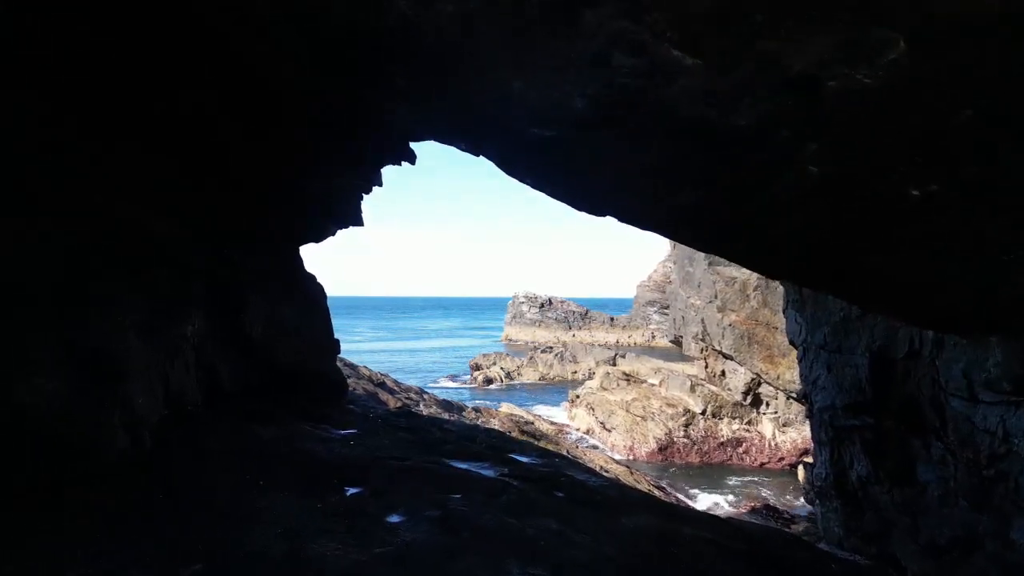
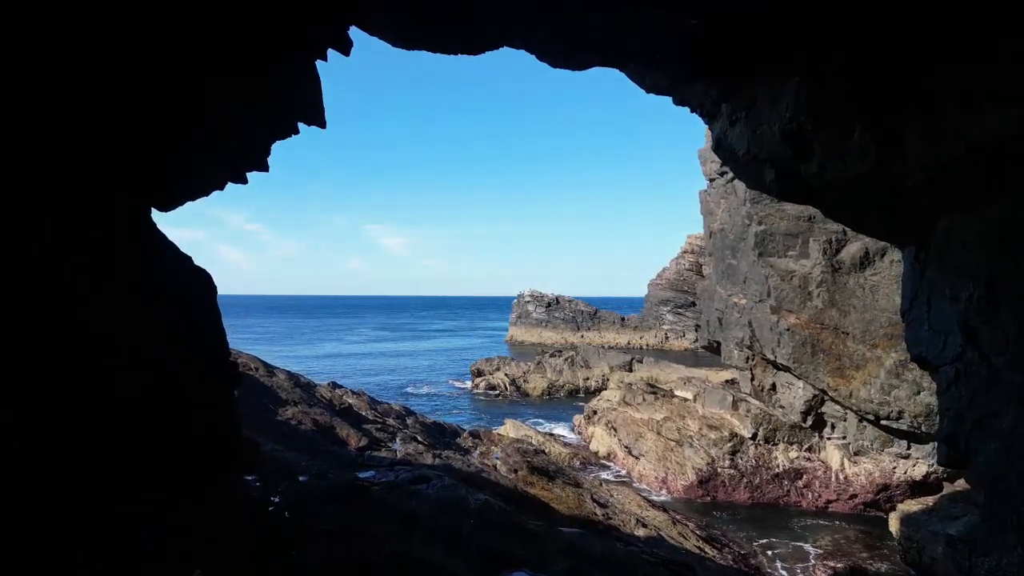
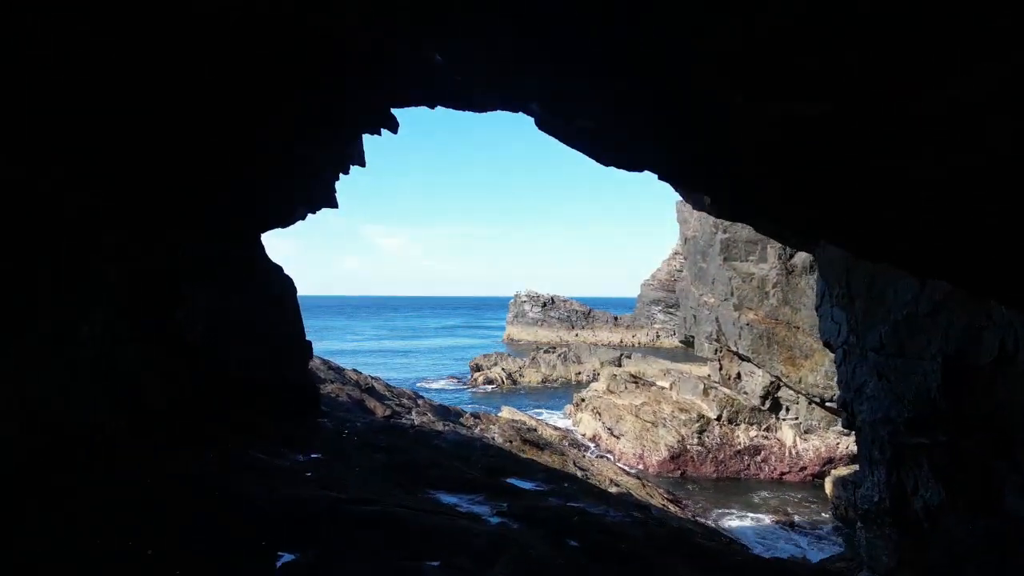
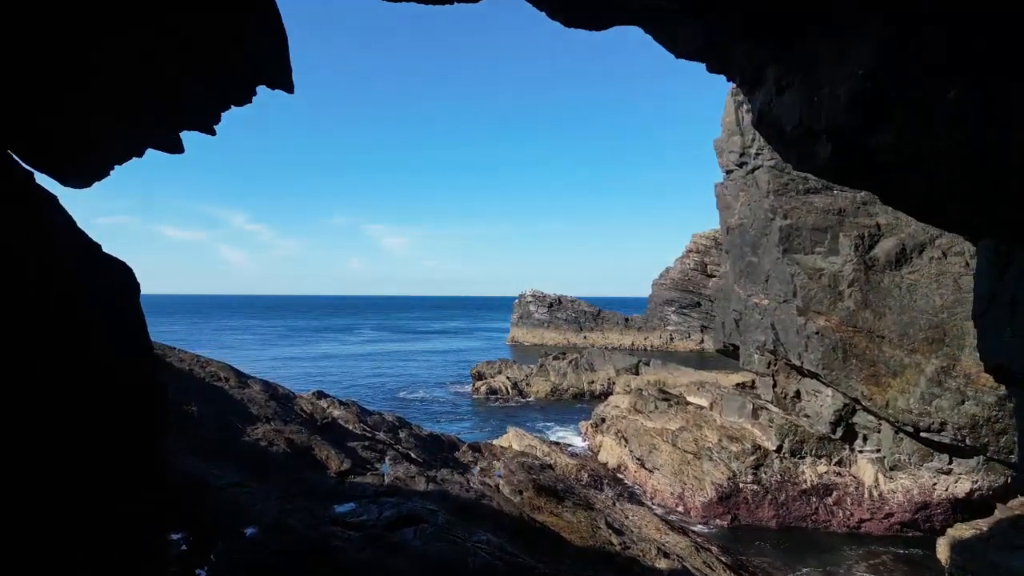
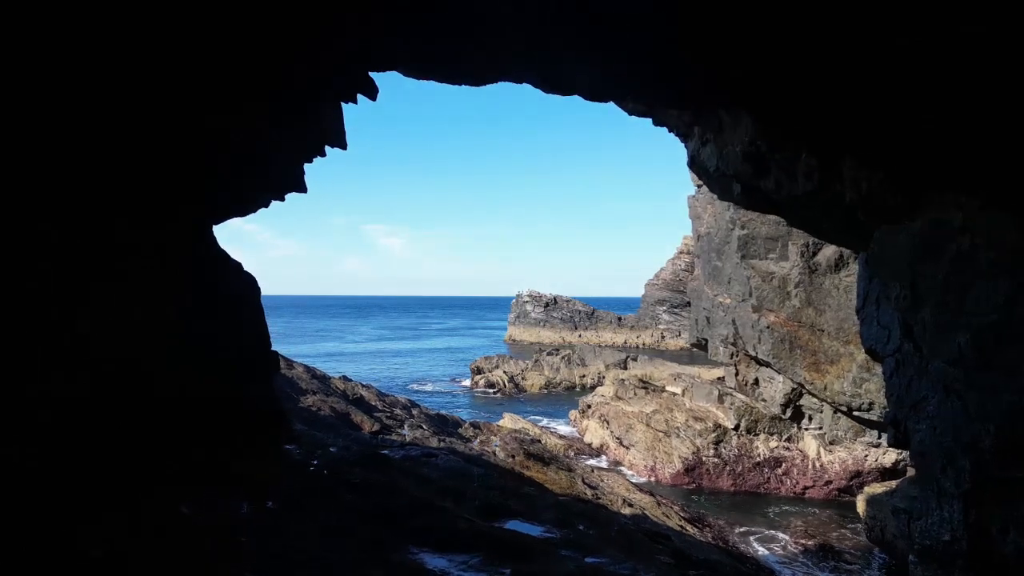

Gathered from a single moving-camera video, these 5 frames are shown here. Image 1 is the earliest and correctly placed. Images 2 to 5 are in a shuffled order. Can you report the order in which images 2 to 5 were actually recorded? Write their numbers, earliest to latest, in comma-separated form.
3, 5, 2, 4
